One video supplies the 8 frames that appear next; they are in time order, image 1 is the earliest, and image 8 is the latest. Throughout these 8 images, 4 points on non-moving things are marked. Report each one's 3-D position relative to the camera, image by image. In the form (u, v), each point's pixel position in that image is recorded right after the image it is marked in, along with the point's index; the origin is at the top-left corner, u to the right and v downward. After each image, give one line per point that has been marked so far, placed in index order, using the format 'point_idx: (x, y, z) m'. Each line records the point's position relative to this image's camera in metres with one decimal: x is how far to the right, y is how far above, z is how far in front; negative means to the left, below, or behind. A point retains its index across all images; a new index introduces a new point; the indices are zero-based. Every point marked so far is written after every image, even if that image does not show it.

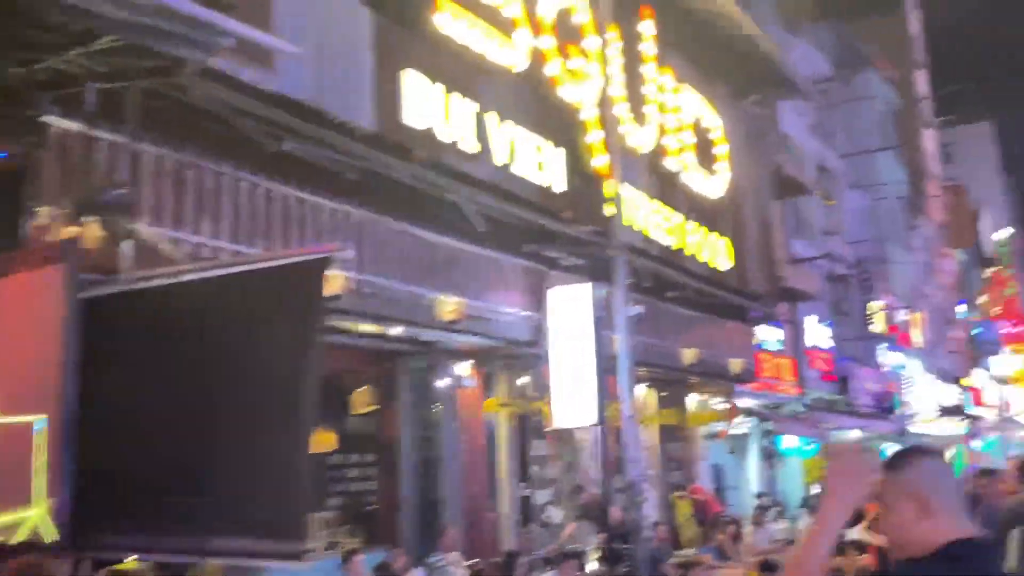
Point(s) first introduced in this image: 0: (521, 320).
0: (+0.2, -0.5, +12.2) m
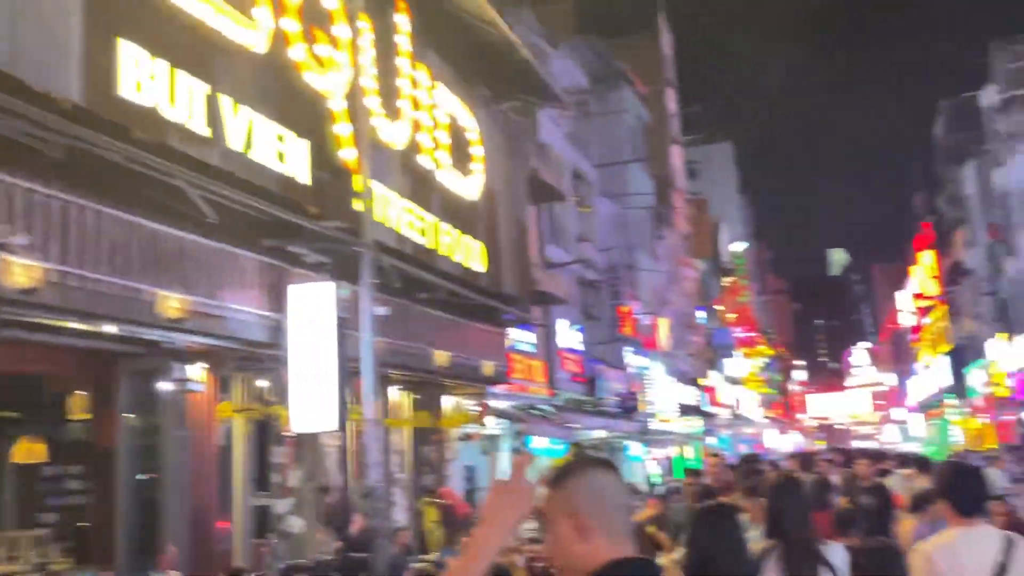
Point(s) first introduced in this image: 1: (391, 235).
0: (-3.1, -0.4, +11.4) m
1: (-1.8, +0.8, +13.8) m
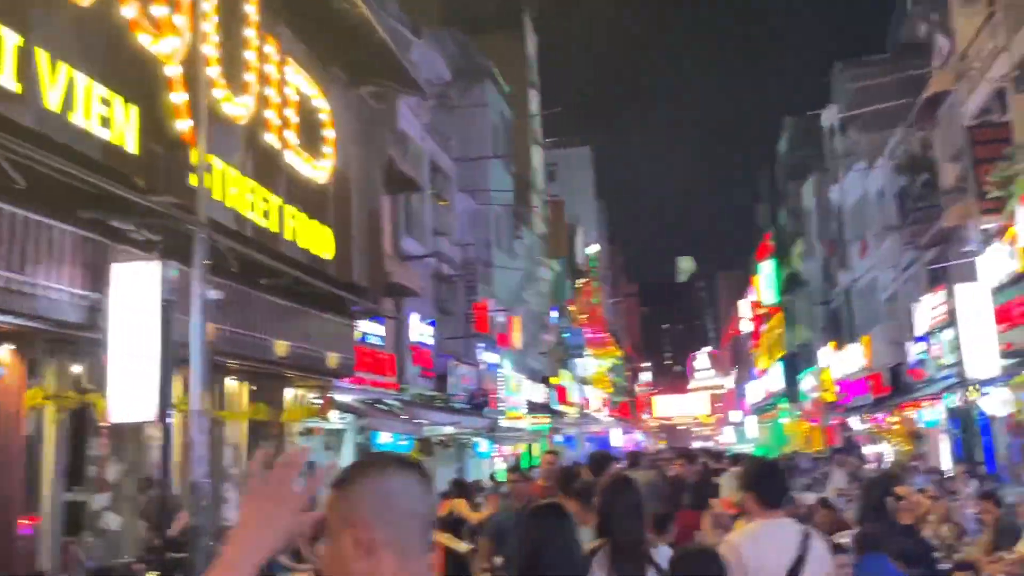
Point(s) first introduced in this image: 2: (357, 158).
0: (-4.9, -0.2, +10.4) m
1: (-4.0, +1.0, +13.0) m
2: (-3.2, +2.7, +19.1) m
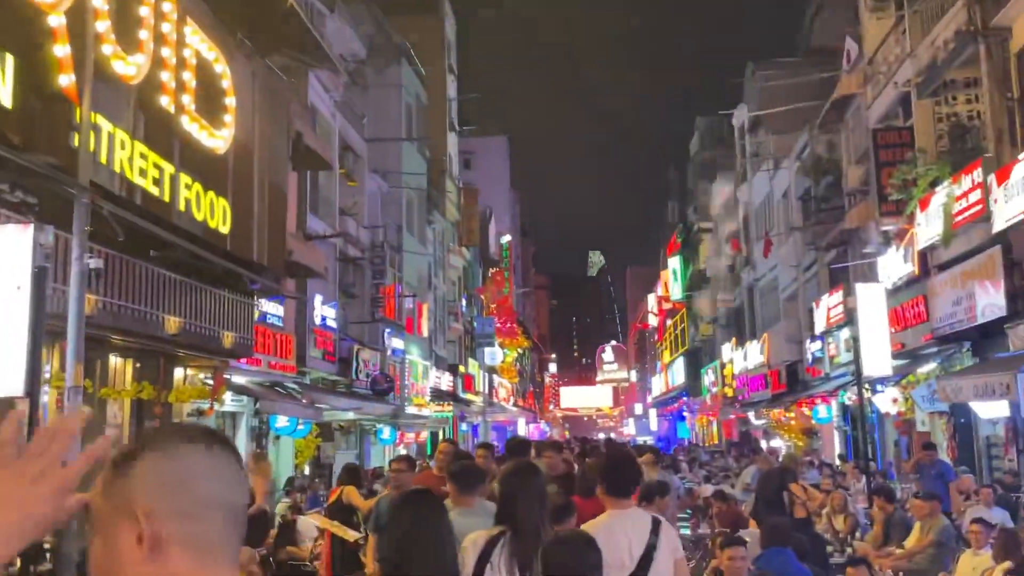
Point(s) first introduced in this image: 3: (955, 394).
0: (-5.9, +0.2, +9.6) m
1: (-5.2, +1.4, +12.2) m
2: (-4.9, +3.1, +18.3) m
3: (+8.2, -1.9, +17.2) m
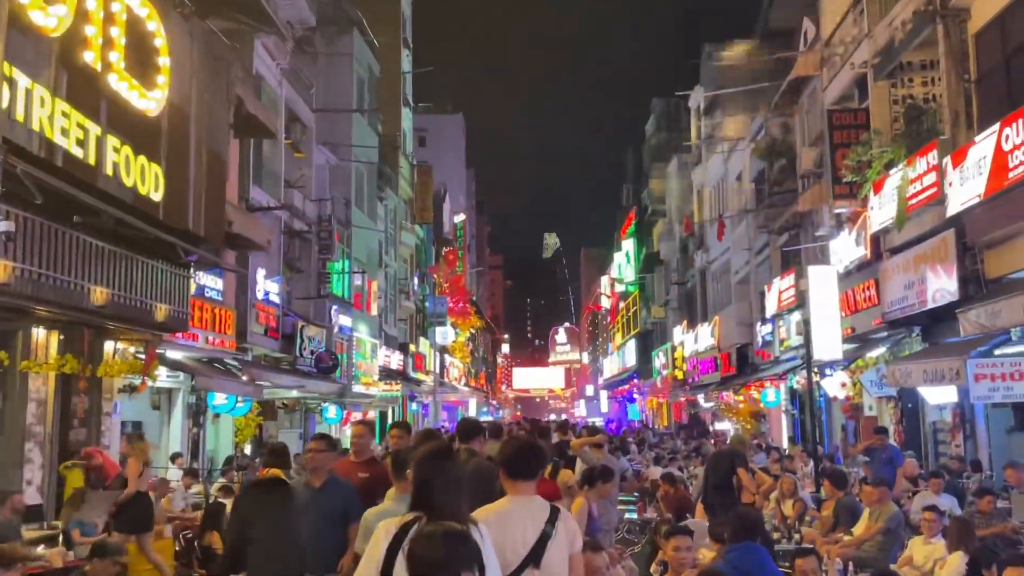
0: (-6.5, +0.6, +8.7) m
1: (-5.9, +1.8, +11.4) m
2: (-5.8, +3.6, +17.5) m
3: (+7.2, -1.6, +17.1) m
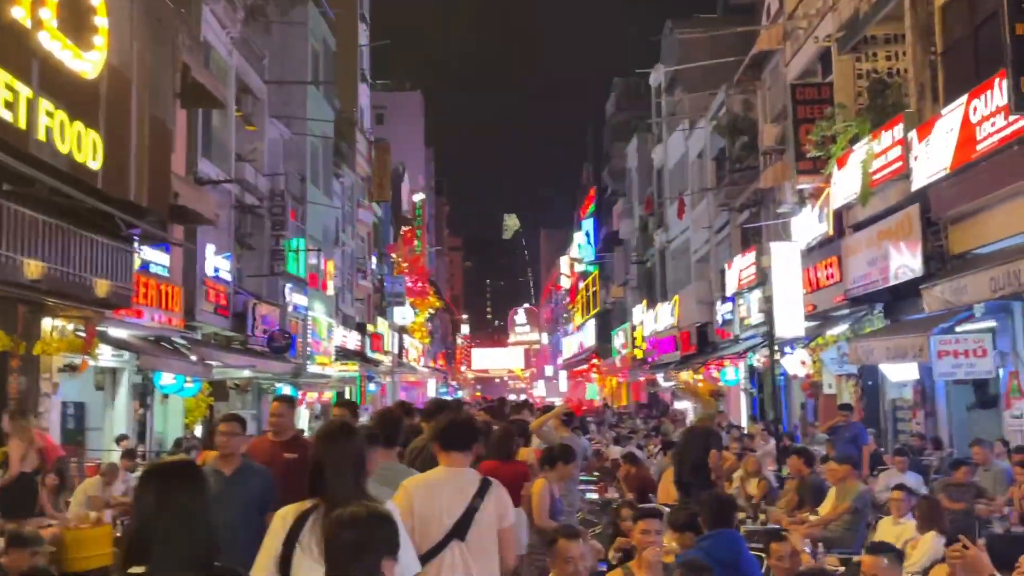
0: (-6.8, +0.9, +8.0) m
1: (-6.4, +2.2, +10.6) m
2: (-6.6, +4.1, +16.6) m
3: (+6.4, -1.2, +17.0) m
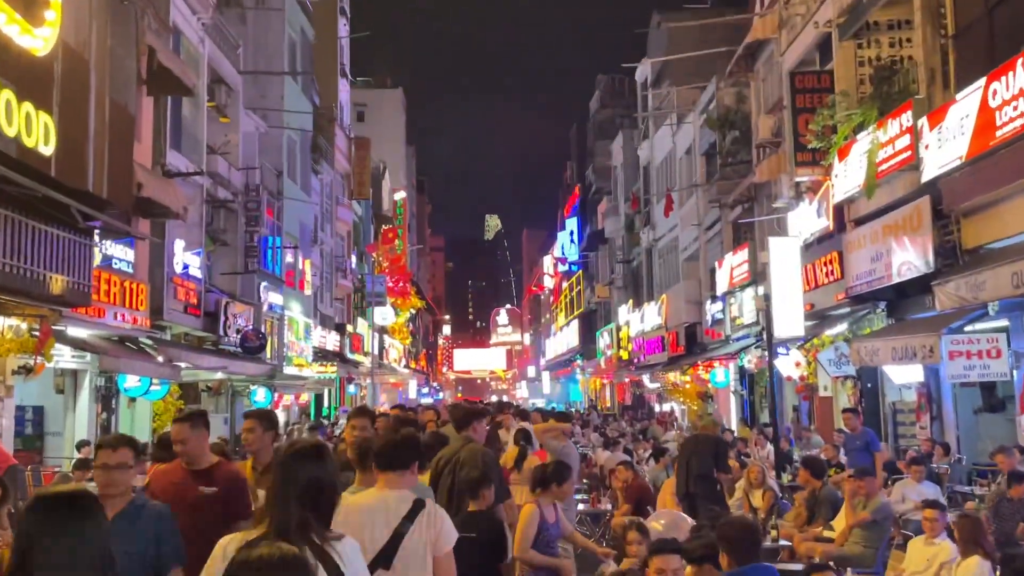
0: (-6.9, +1.0, +6.9) m
1: (-6.5, +2.2, +9.5) m
2: (-6.8, +4.1, +15.5) m
3: (+6.2, -1.2, +16.1) m
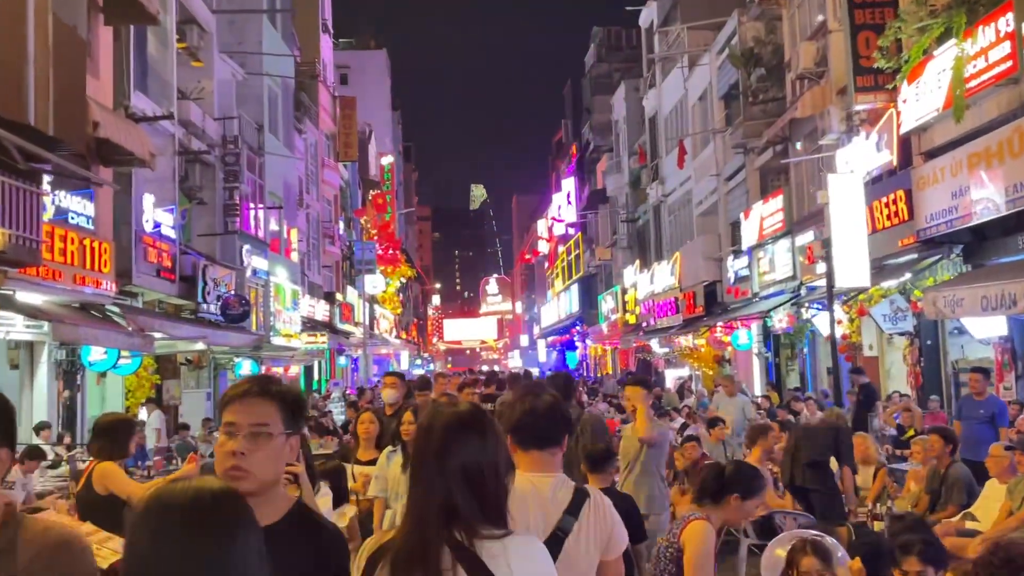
0: (-6.4, +1.3, +4.4) m
1: (-6.1, +2.7, +7.0) m
2: (-6.5, +4.8, +13.0) m
3: (+6.5, -0.3, +13.9) m
